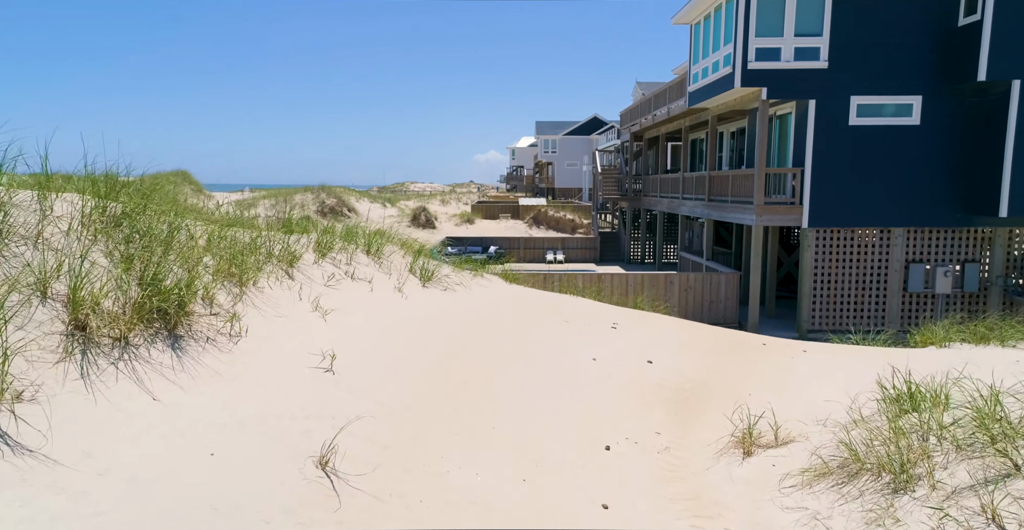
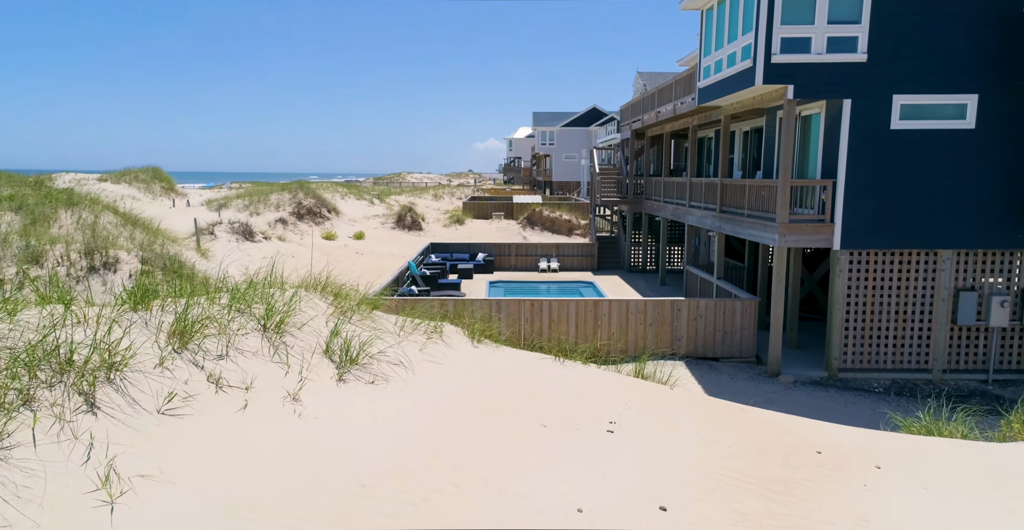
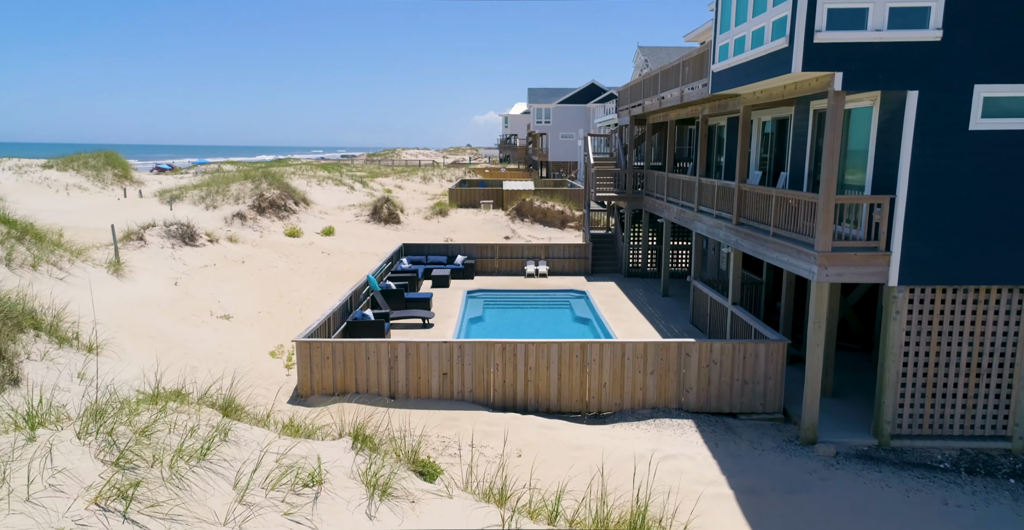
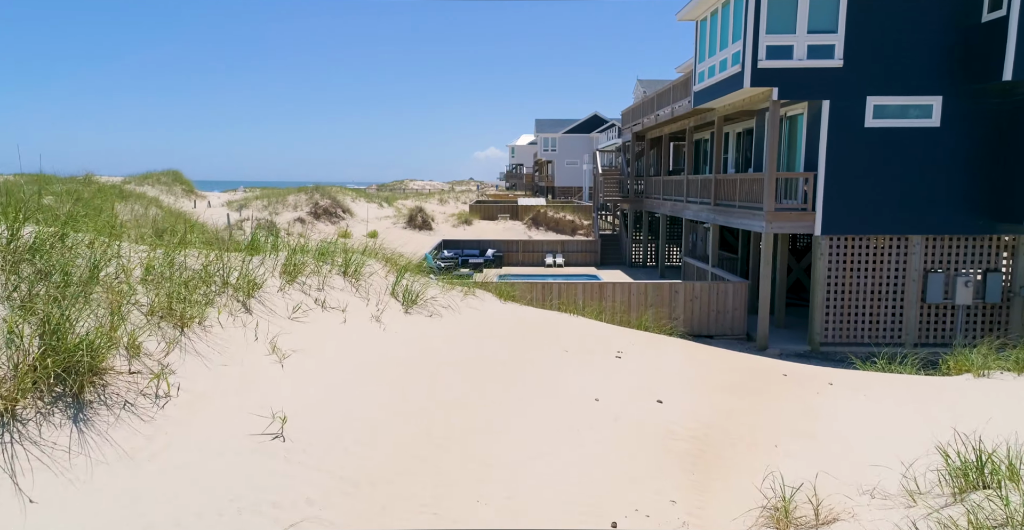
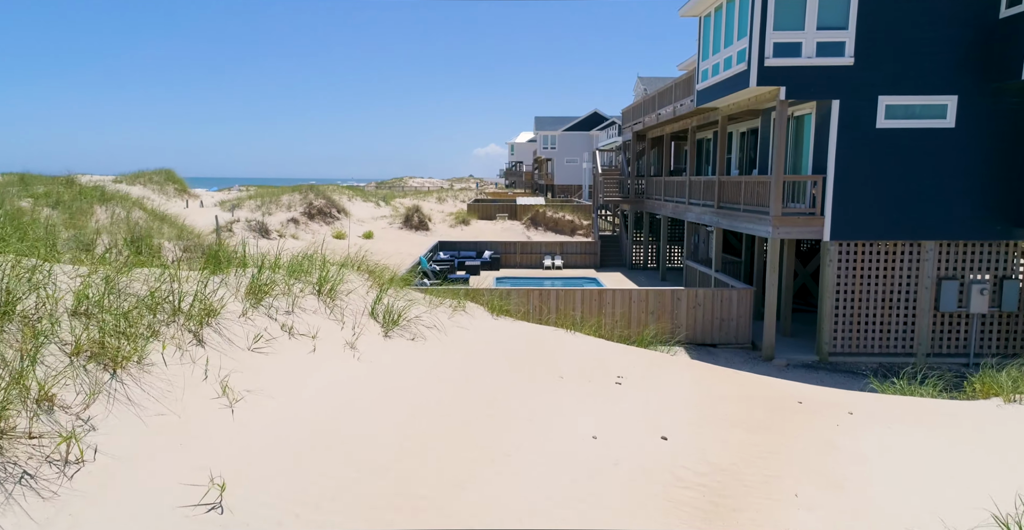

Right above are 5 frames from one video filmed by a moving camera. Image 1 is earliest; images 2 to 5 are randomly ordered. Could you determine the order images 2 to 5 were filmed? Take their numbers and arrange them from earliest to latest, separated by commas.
4, 5, 2, 3
